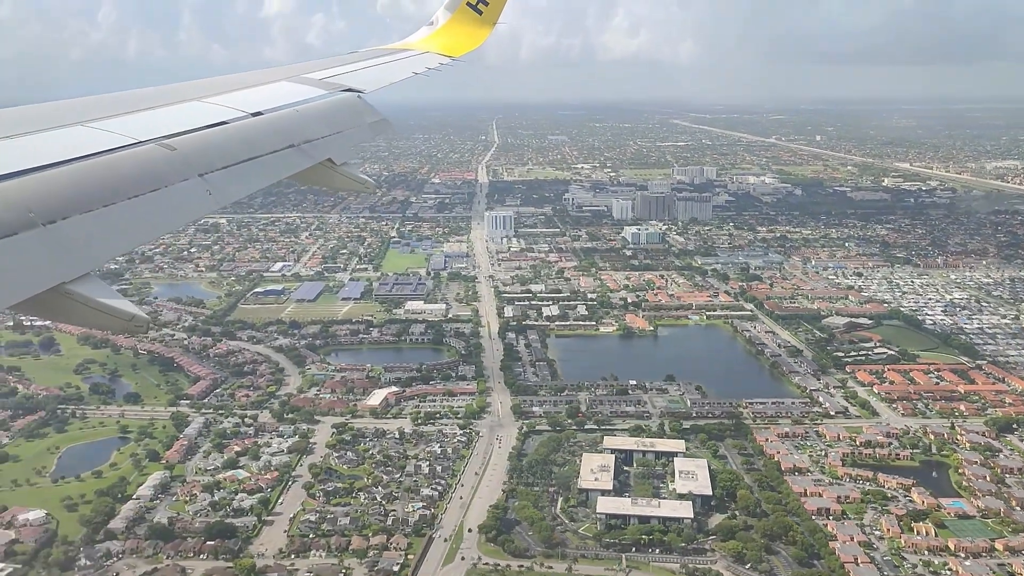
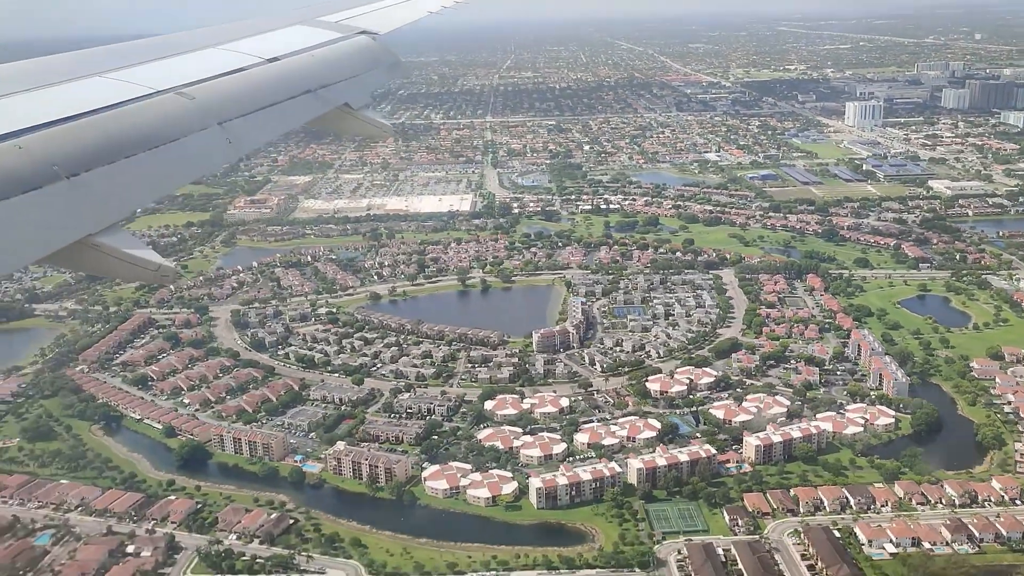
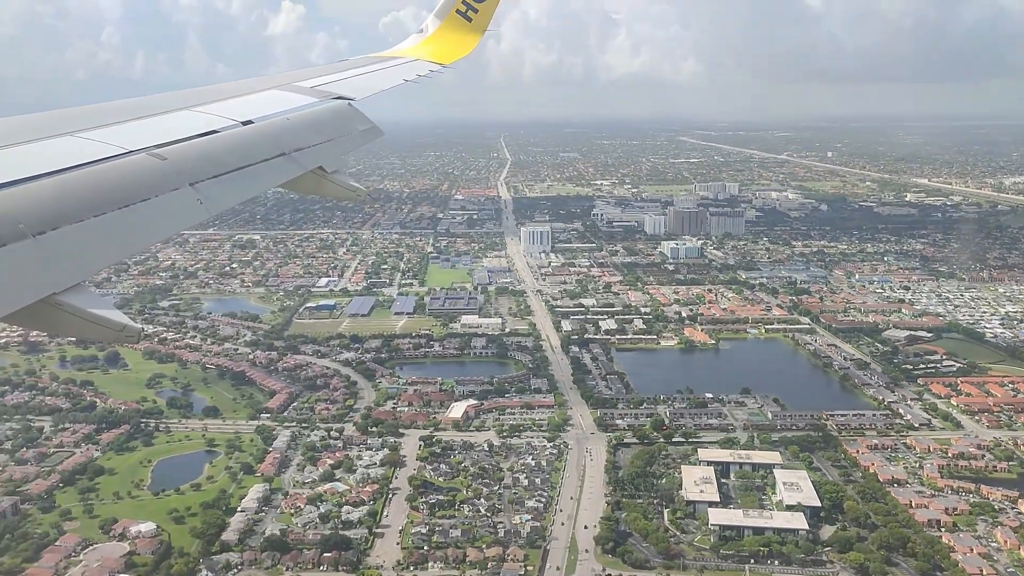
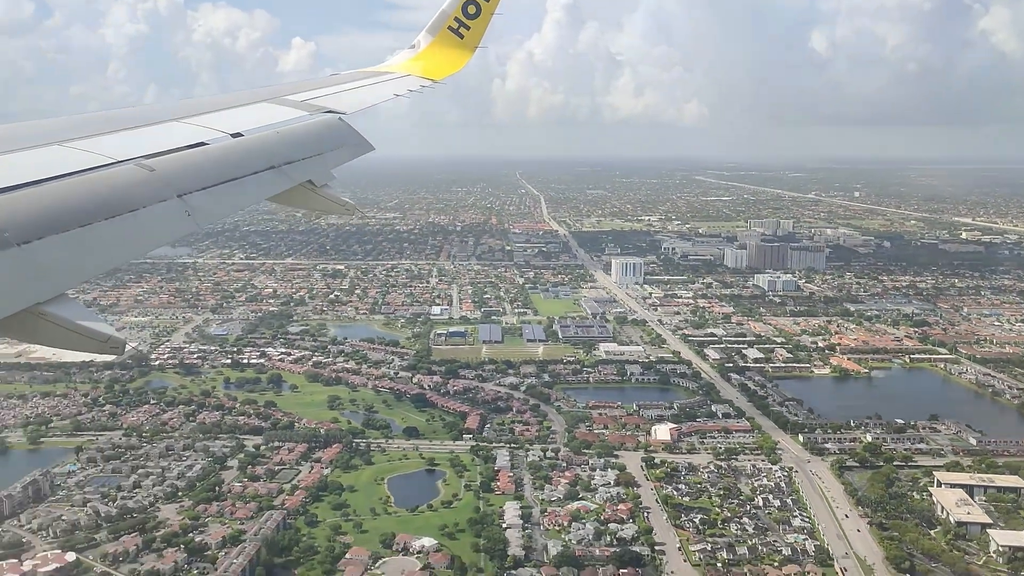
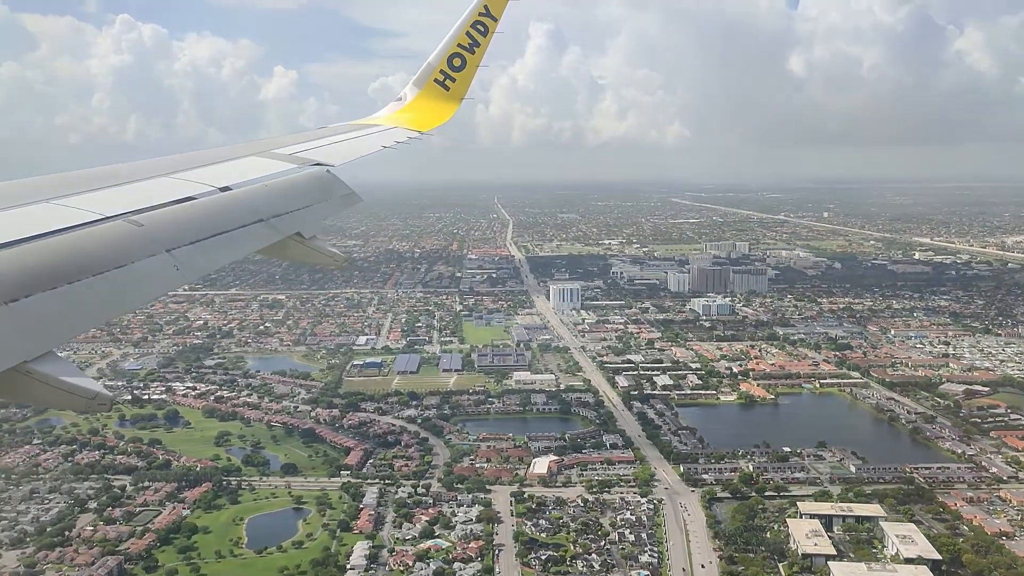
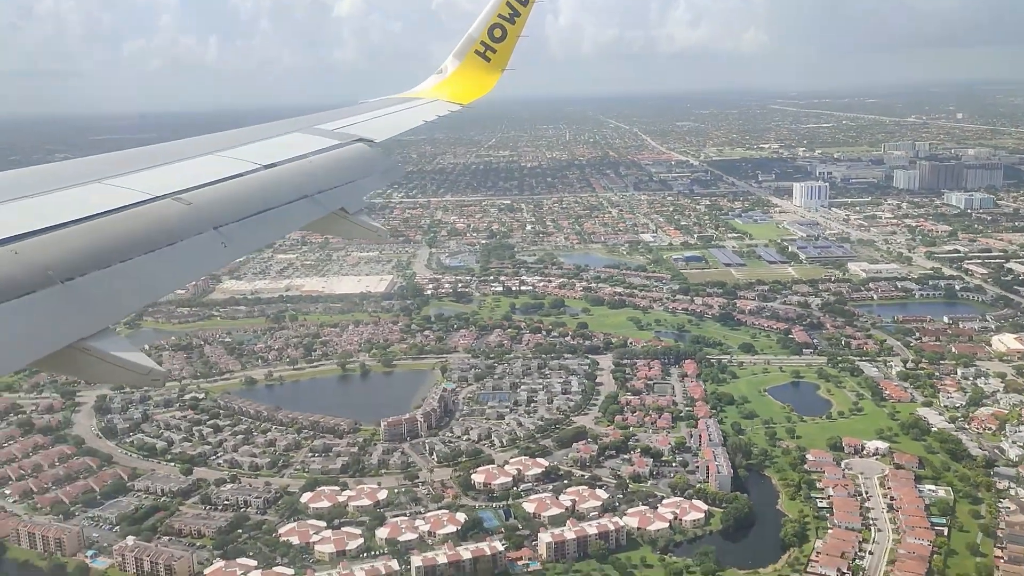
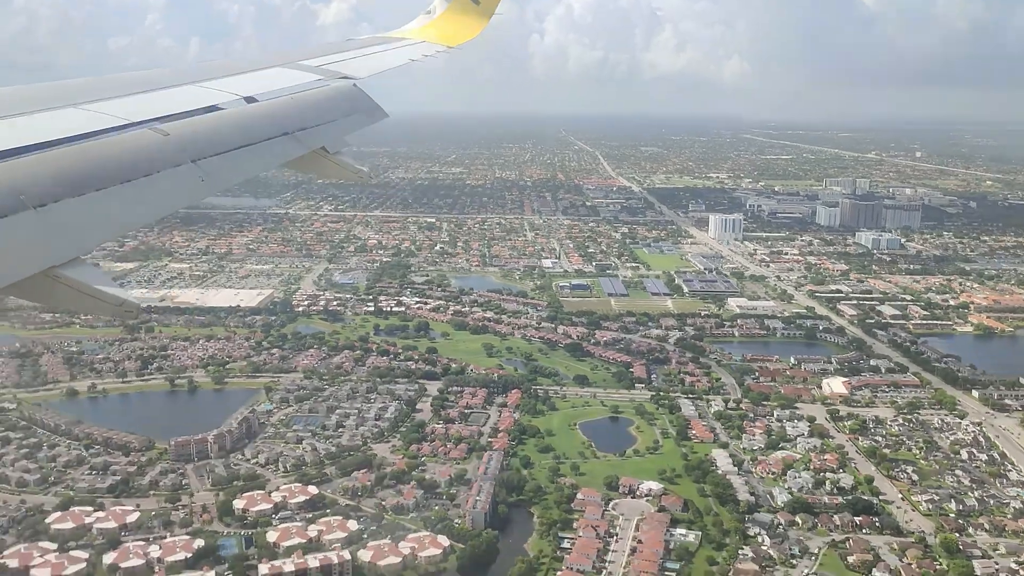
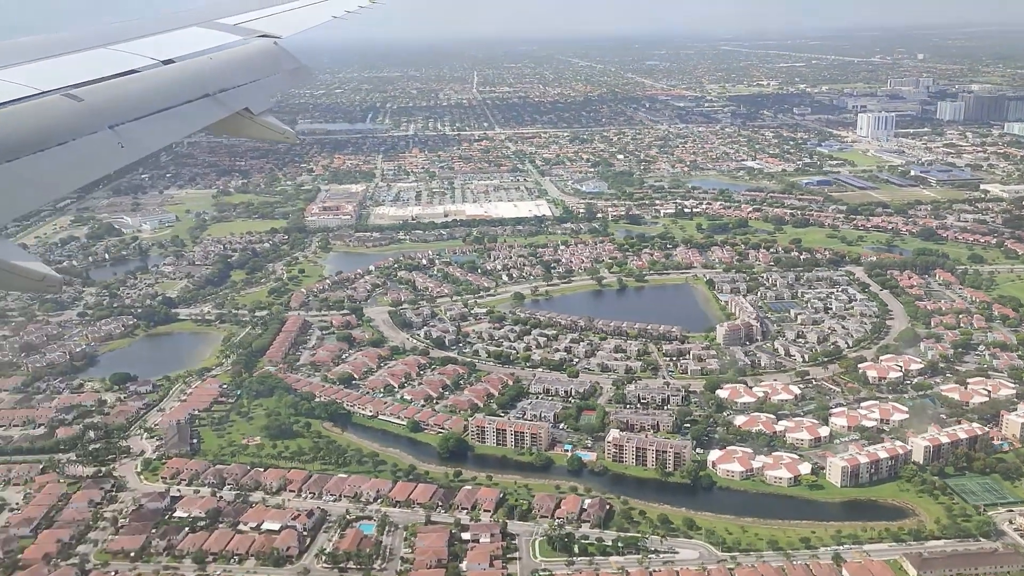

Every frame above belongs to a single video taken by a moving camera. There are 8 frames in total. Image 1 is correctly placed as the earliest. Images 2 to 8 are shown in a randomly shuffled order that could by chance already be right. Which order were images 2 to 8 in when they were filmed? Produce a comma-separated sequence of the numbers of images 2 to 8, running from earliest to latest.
3, 5, 4, 7, 6, 2, 8
